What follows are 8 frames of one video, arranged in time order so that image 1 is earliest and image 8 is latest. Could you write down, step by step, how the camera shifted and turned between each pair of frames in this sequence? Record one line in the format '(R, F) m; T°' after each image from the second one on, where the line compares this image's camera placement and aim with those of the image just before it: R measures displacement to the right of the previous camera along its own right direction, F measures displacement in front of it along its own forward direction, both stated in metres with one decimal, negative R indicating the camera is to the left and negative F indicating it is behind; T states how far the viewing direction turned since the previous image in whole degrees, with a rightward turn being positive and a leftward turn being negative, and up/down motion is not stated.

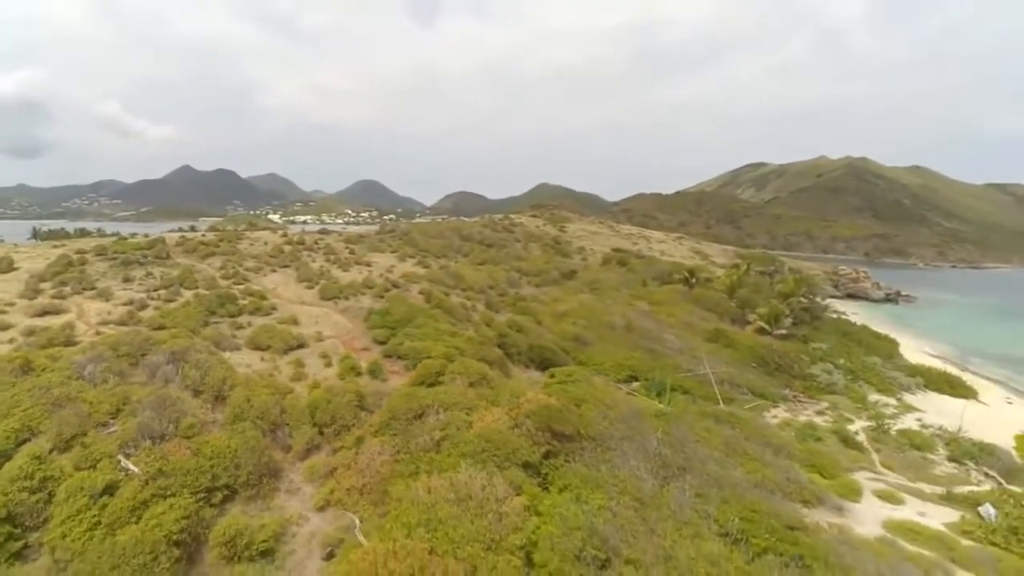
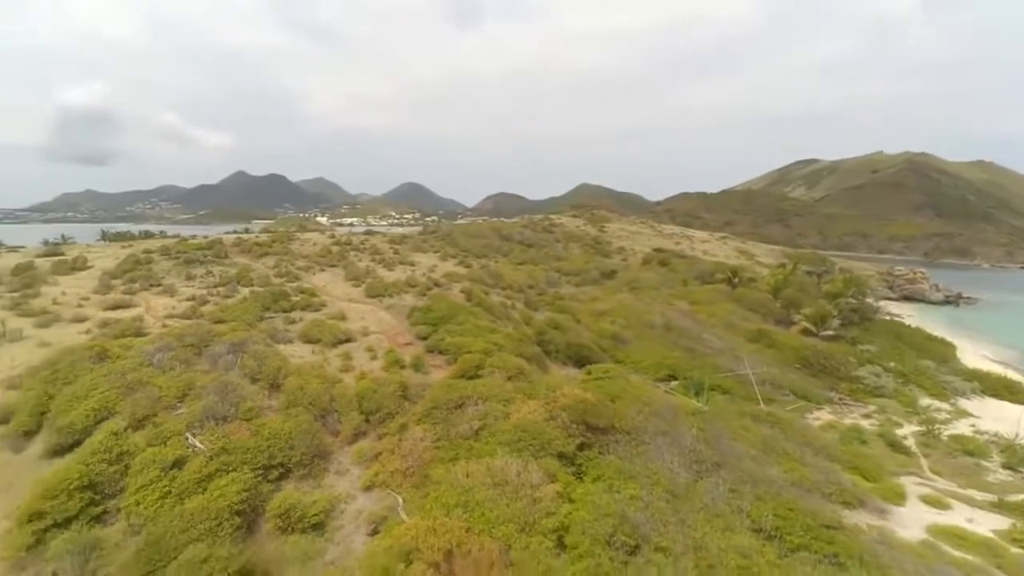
(+0.1, -0.5) m; -5°
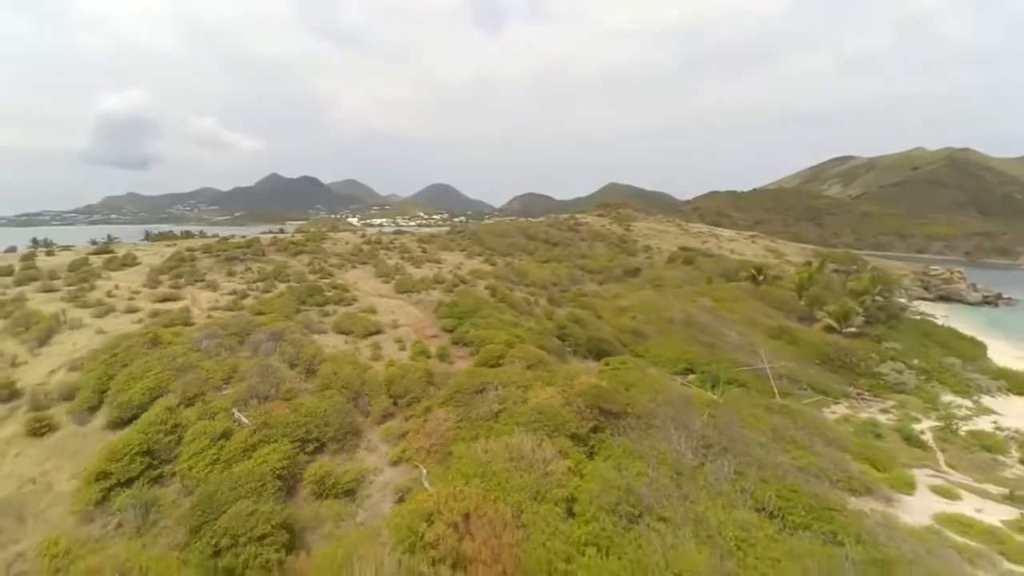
(+0.3, -0.9) m; -3°
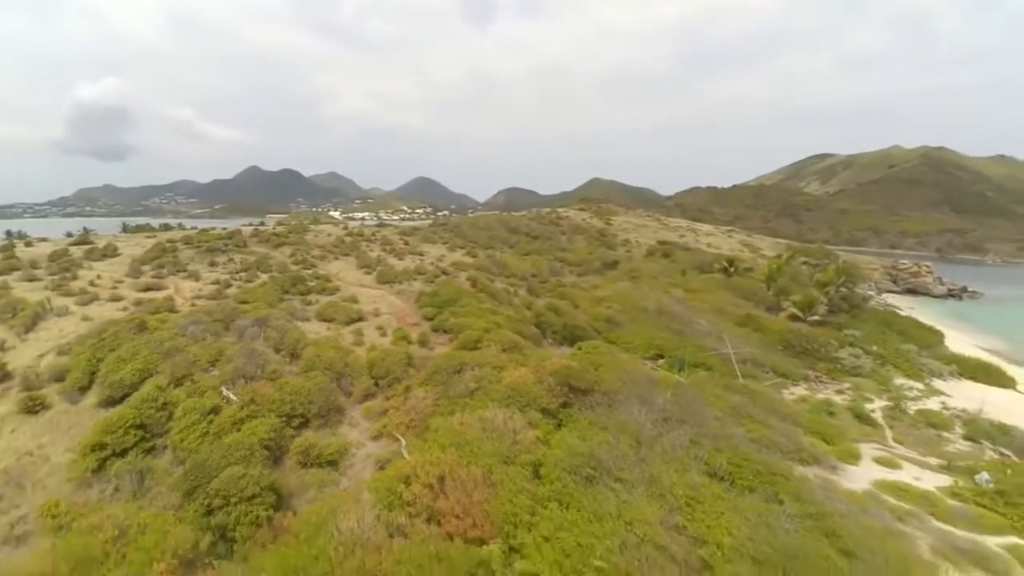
(+0.3, -0.9) m; +2°
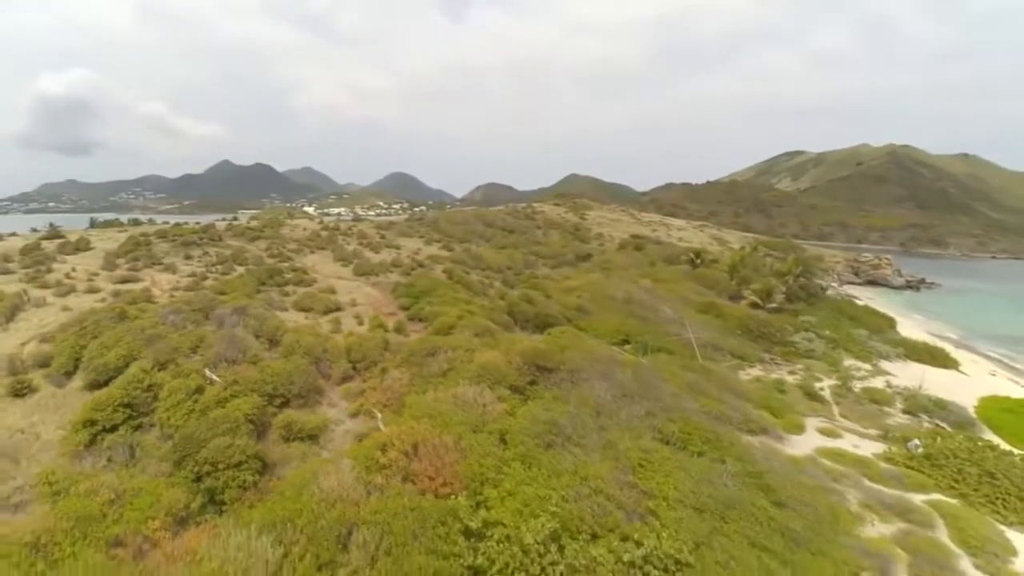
(+0.3, -1.0) m; +2°
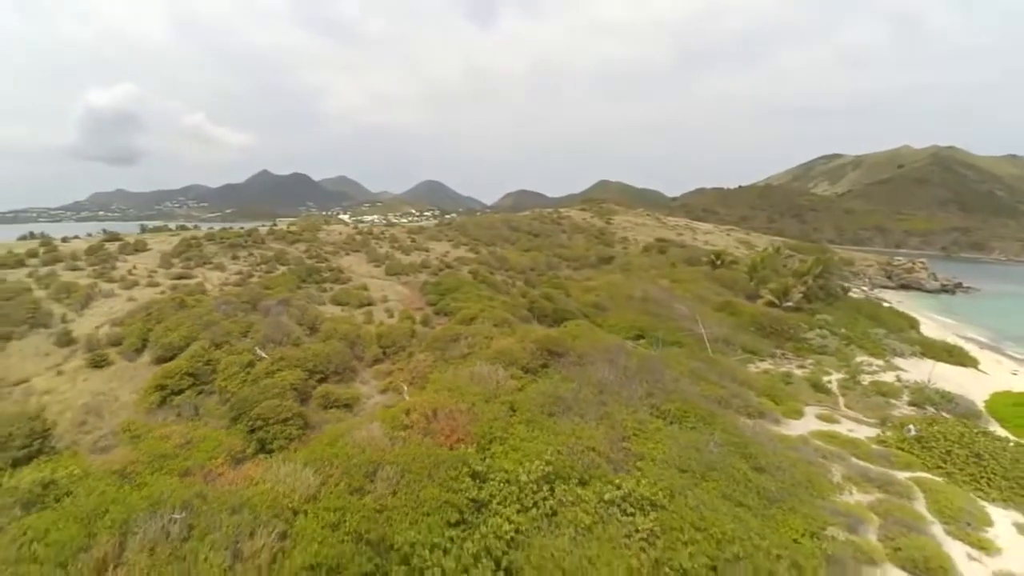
(+0.6, -1.6) m; -3°
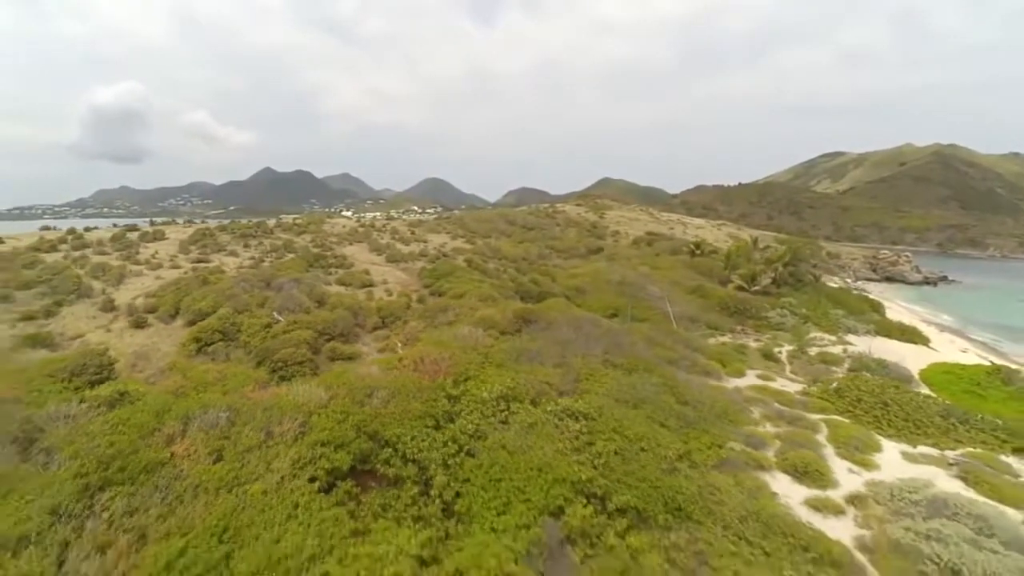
(+0.9, -2.8) m; 0°
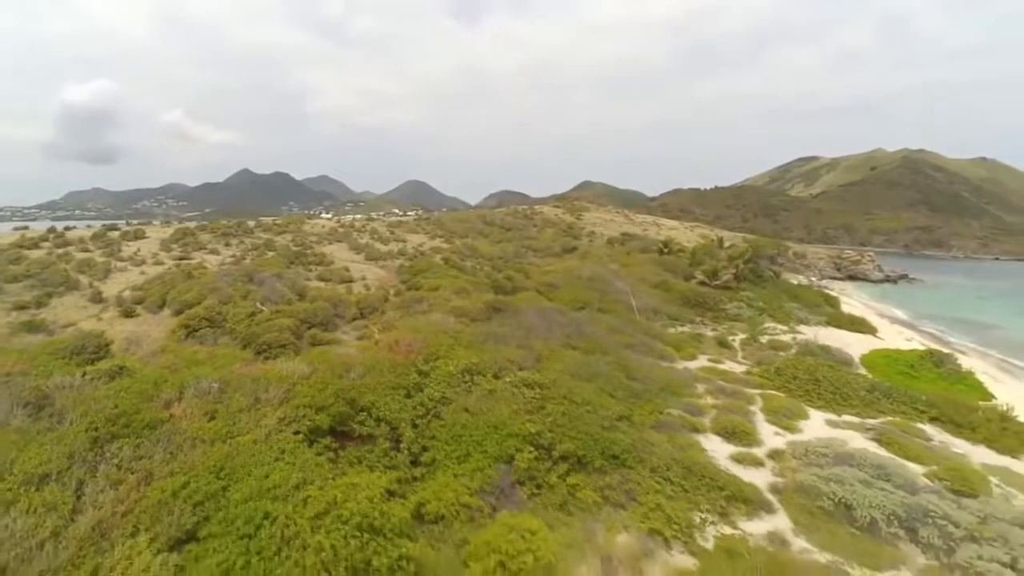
(+0.6, -1.6) m; +2°
